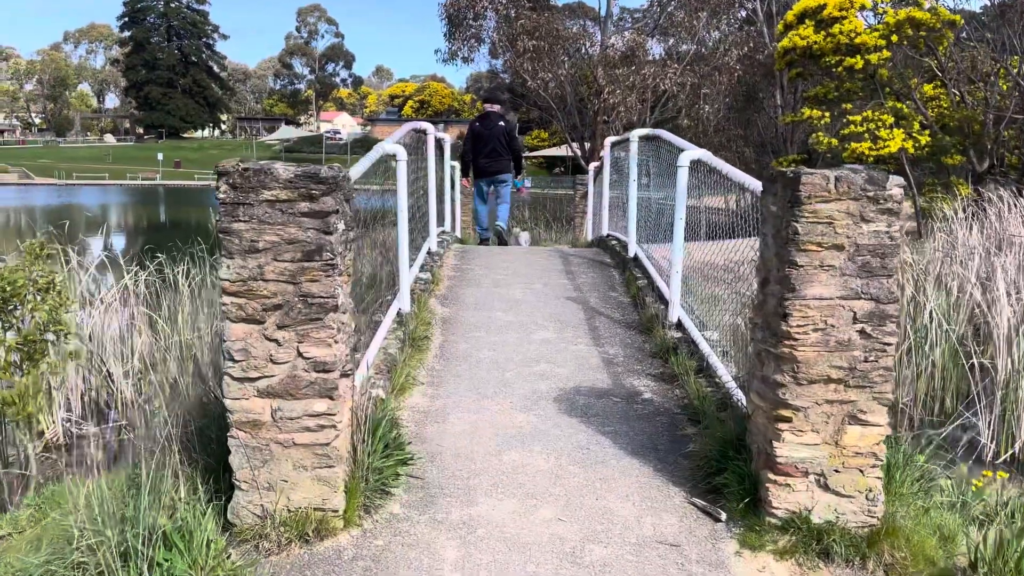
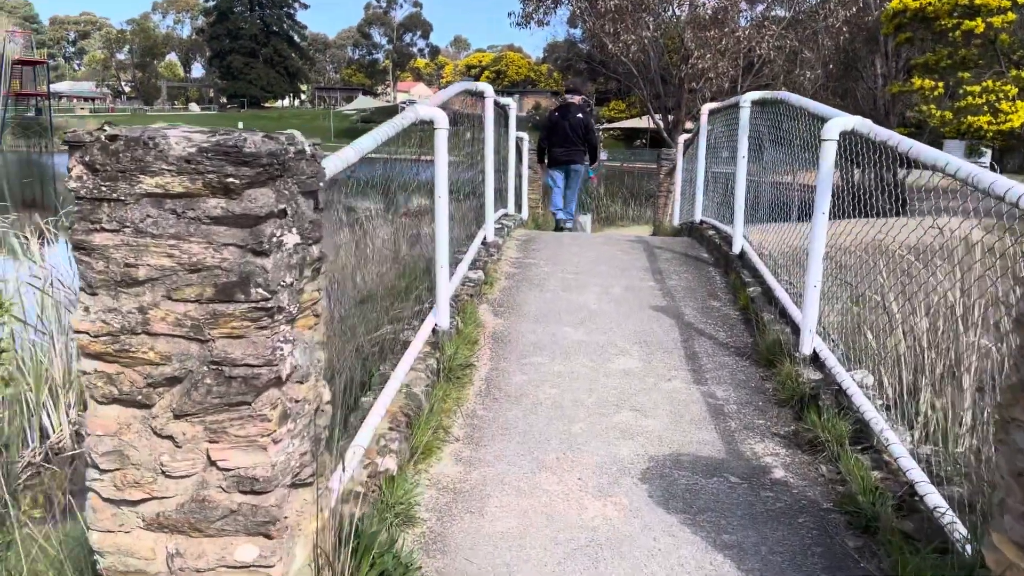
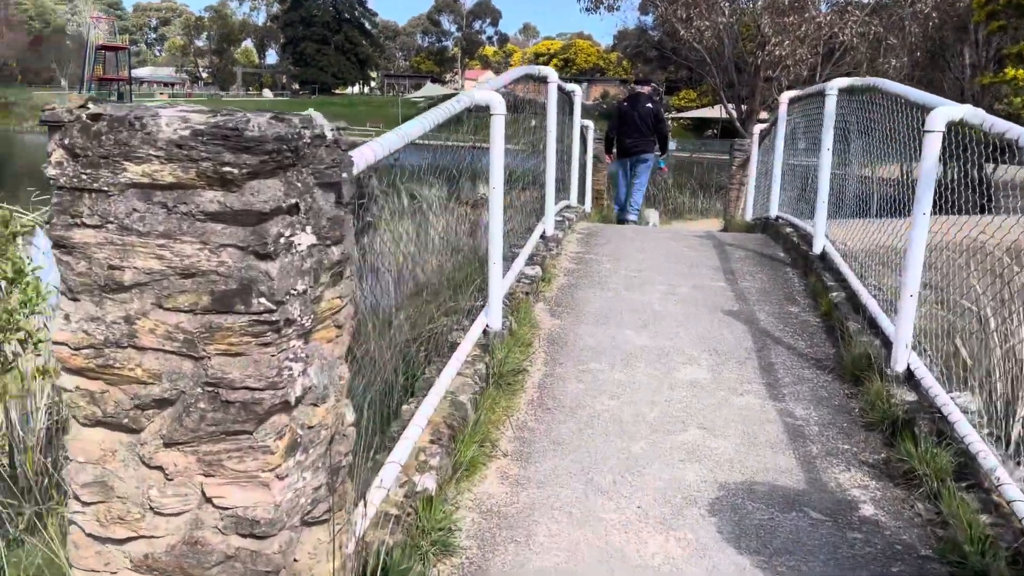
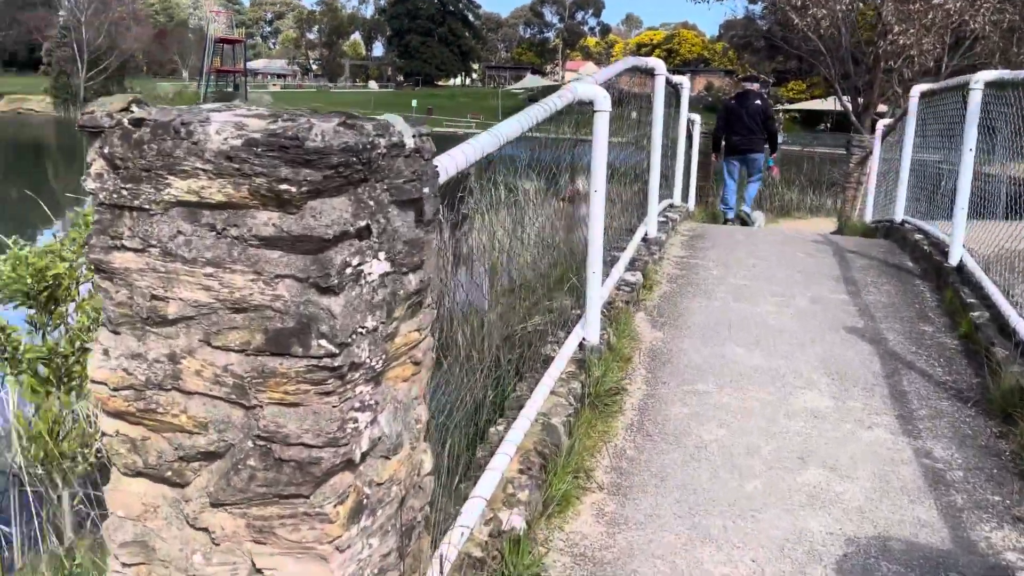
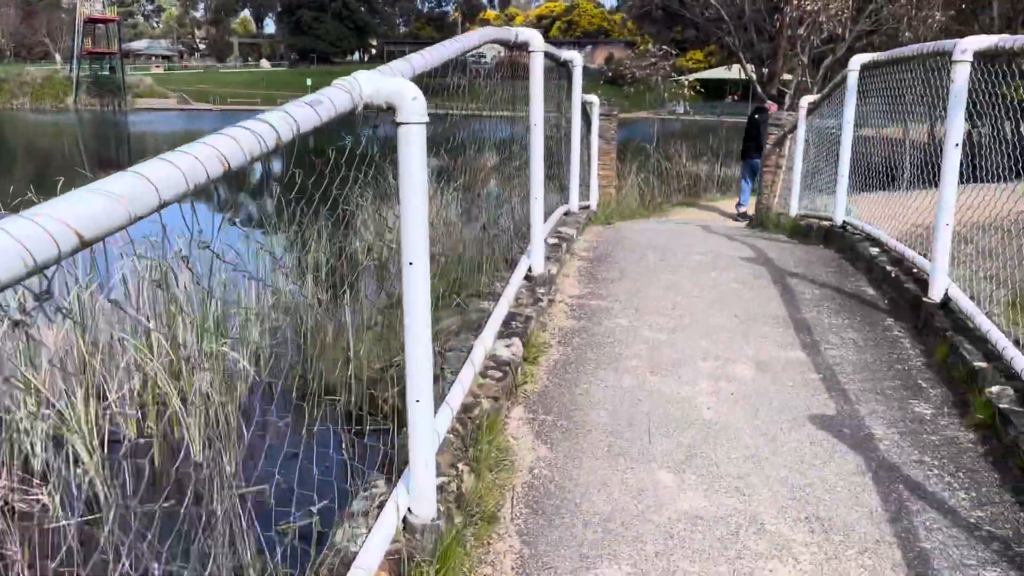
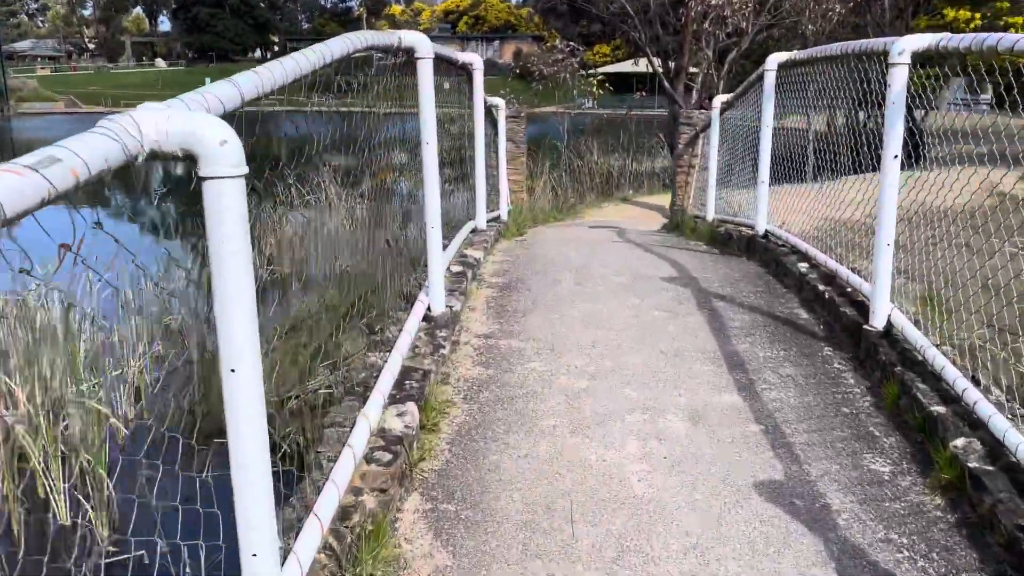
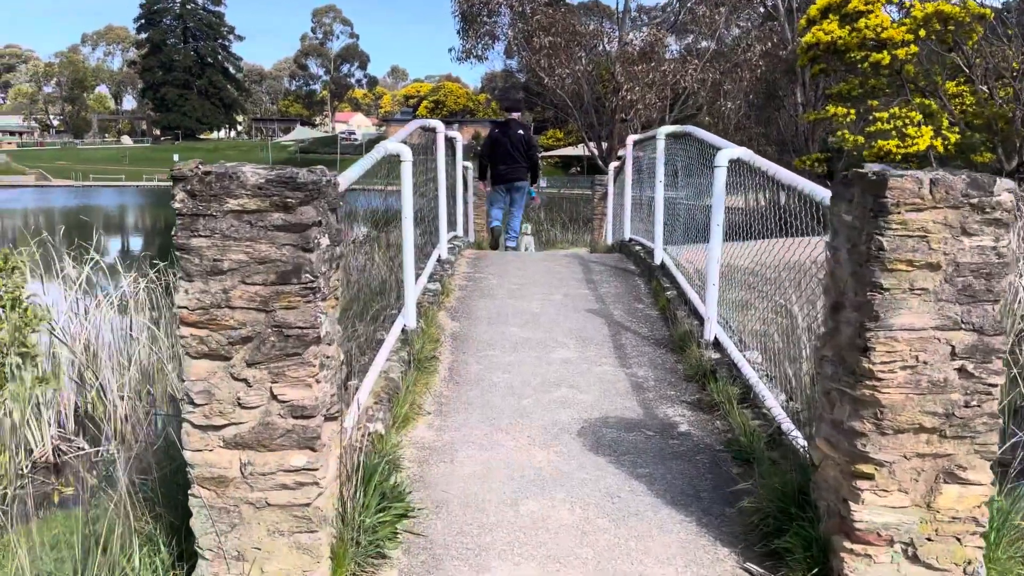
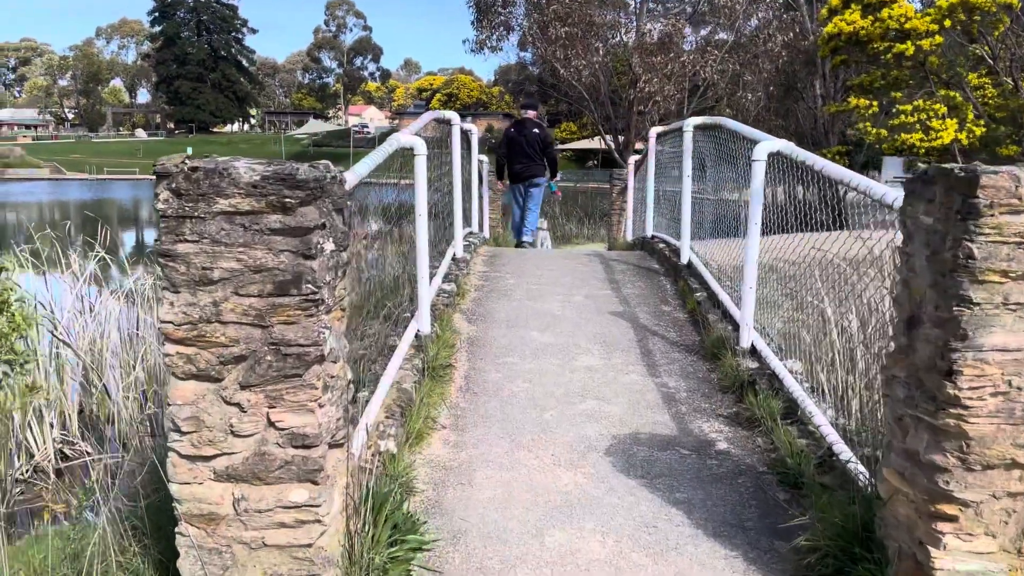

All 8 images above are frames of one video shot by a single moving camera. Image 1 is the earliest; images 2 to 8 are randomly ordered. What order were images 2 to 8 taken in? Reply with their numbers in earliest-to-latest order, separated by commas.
7, 8, 2, 3, 4, 5, 6
